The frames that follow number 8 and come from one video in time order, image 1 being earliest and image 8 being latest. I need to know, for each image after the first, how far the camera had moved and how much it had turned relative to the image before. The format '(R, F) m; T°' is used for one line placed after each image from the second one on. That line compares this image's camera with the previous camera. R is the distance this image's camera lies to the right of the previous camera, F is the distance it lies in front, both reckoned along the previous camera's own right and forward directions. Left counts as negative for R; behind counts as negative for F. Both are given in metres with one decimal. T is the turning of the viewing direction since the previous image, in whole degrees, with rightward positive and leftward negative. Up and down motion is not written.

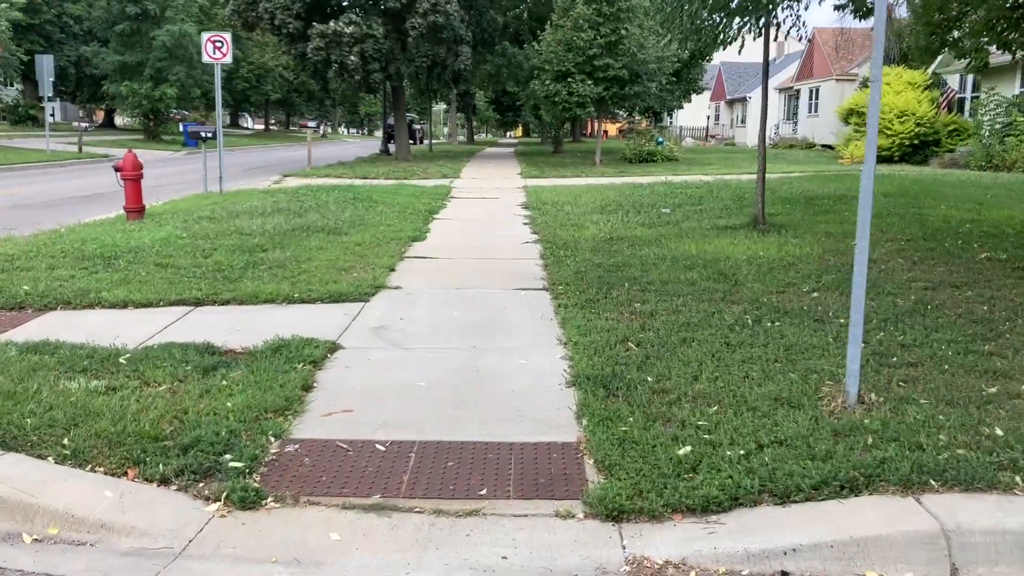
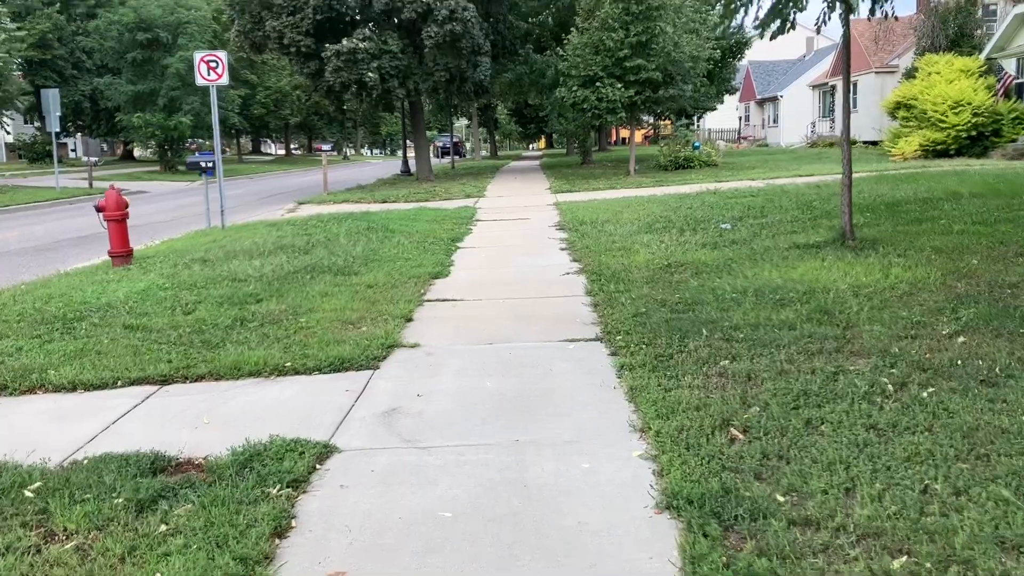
(-0.1, +1.5) m; -2°
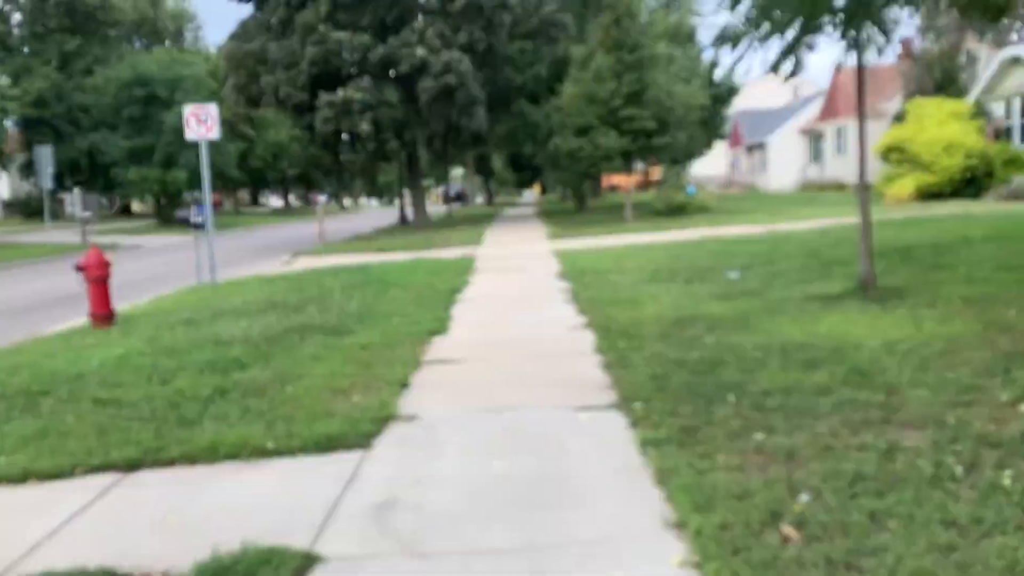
(-0.1, +0.5) m; +1°
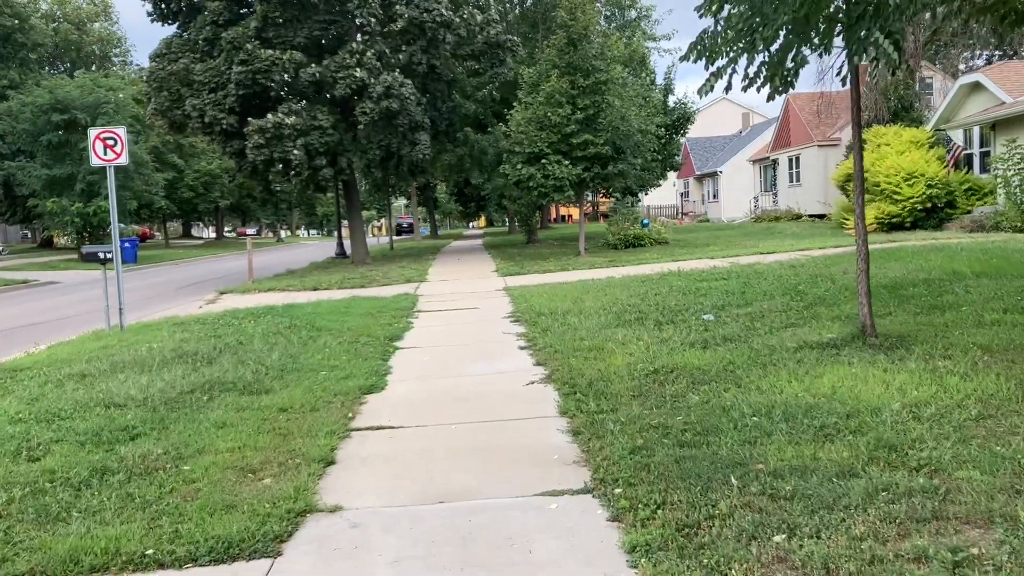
(0.0, +1.0) m; +3°
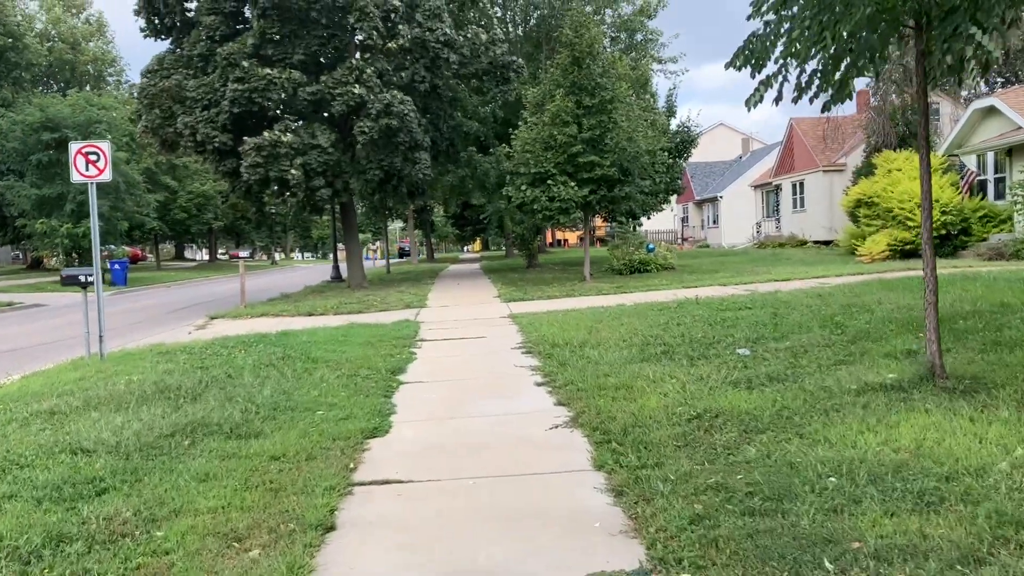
(-0.2, +0.7) m; 0°
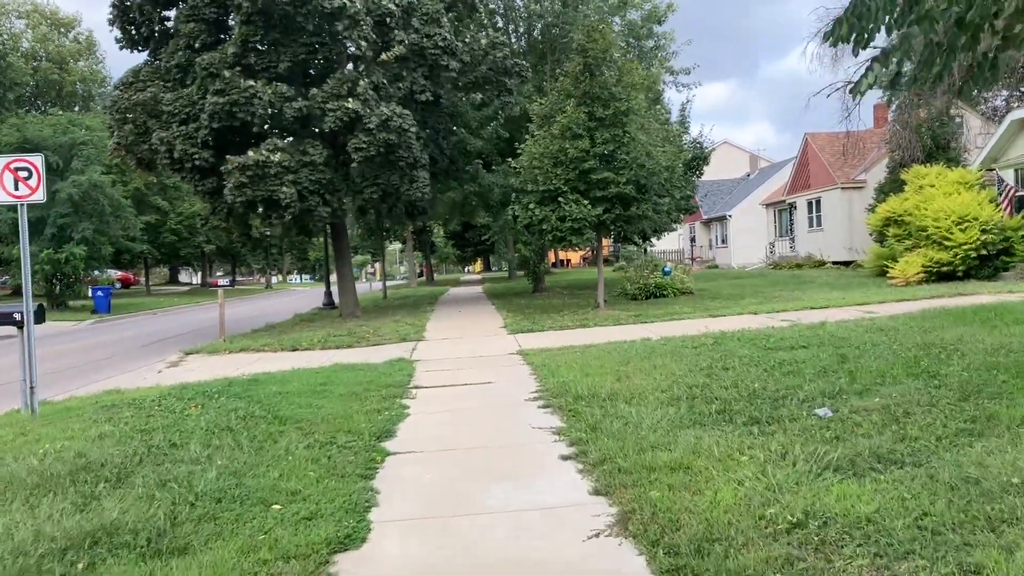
(-0.1, +1.6) m; 0°
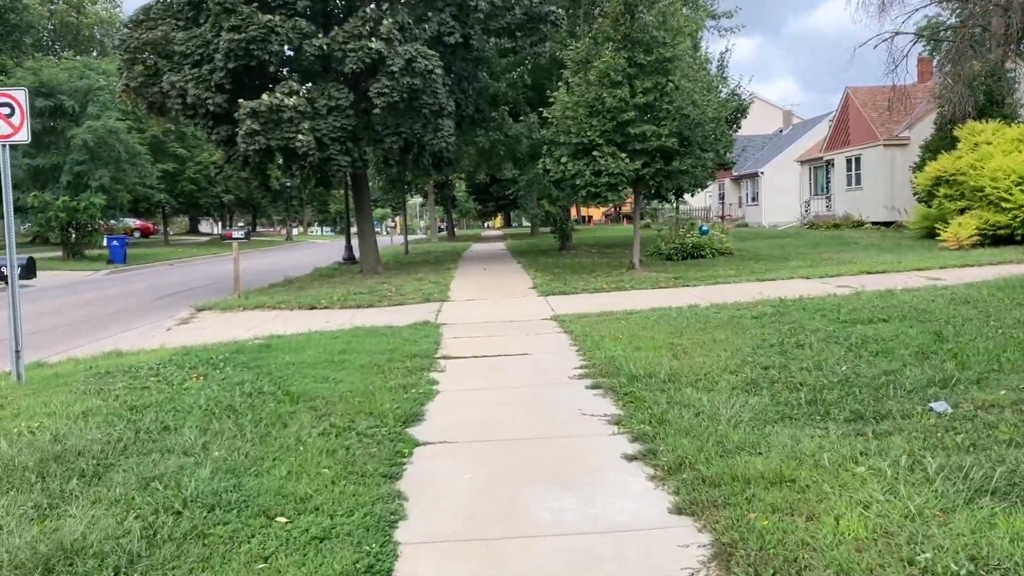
(-0.2, +1.0) m; -1°
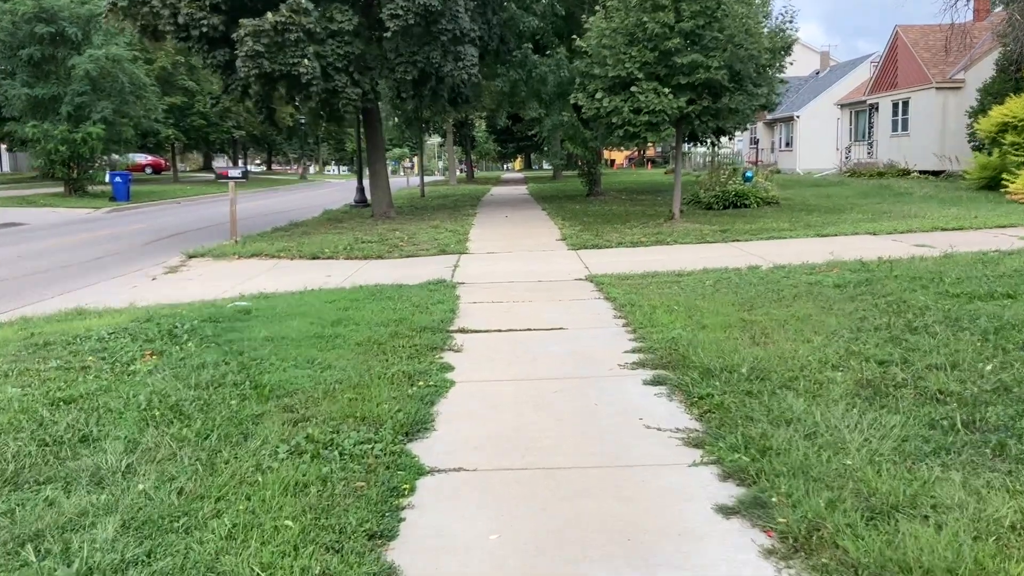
(-0.1, +1.5) m; -1°
